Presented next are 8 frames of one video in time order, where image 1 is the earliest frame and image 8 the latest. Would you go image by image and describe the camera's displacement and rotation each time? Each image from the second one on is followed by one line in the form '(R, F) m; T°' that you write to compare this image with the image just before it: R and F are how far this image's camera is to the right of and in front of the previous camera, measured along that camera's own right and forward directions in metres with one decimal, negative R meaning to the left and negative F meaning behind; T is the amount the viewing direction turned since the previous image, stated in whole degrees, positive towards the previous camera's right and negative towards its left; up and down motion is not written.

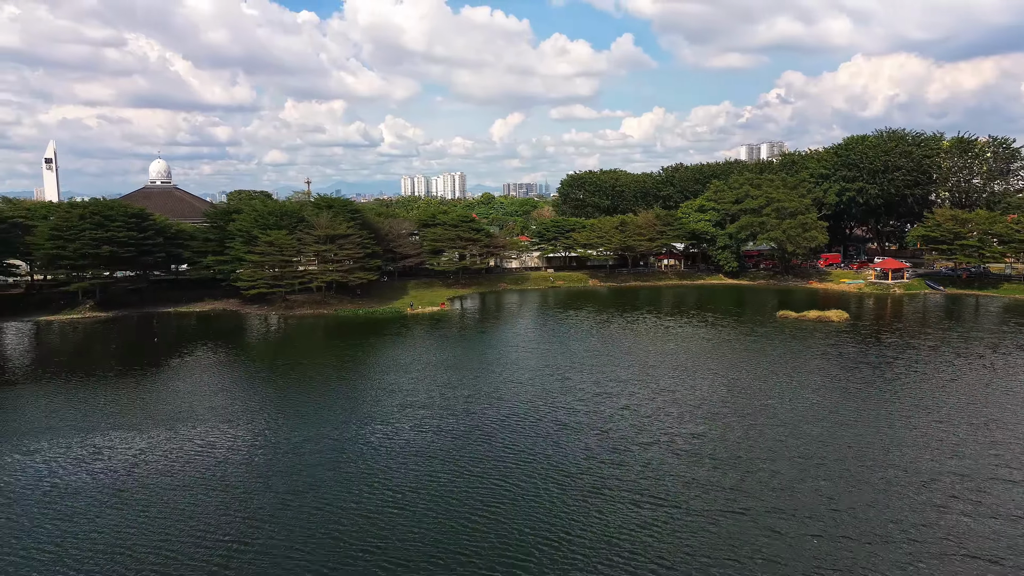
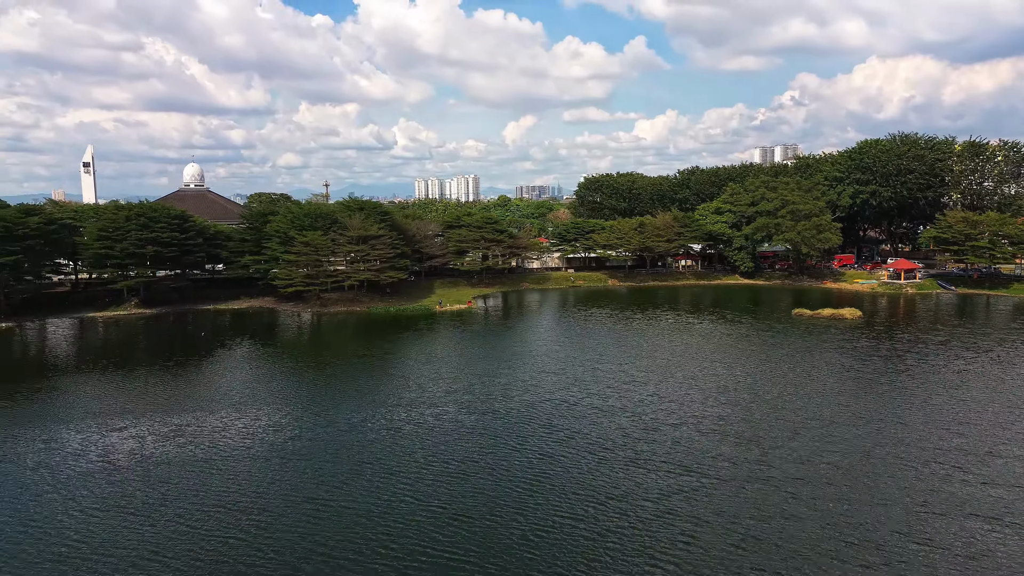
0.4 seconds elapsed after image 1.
(-0.6, -1.7) m; -1°
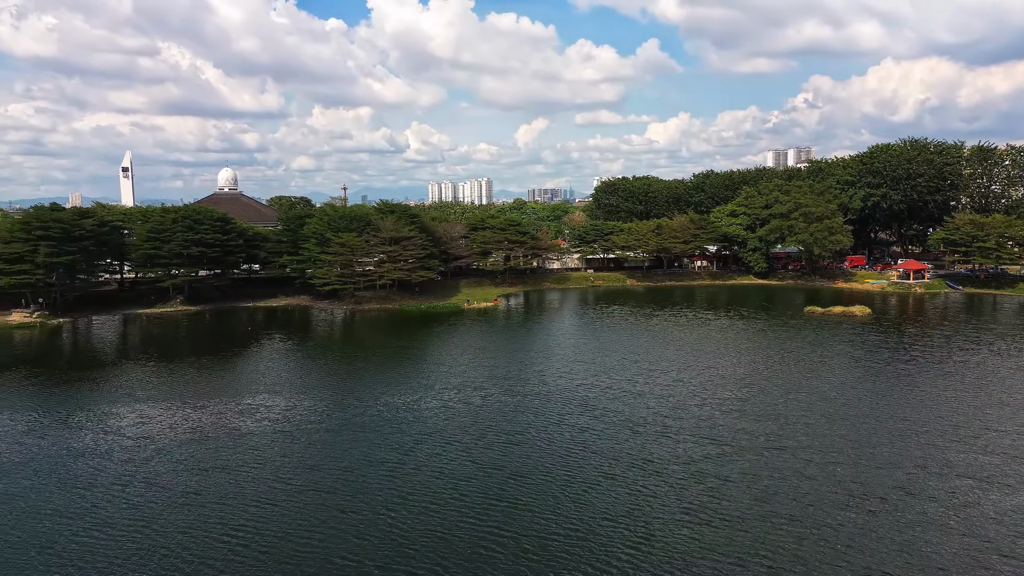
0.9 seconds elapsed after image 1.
(-0.7, -2.1) m; -1°
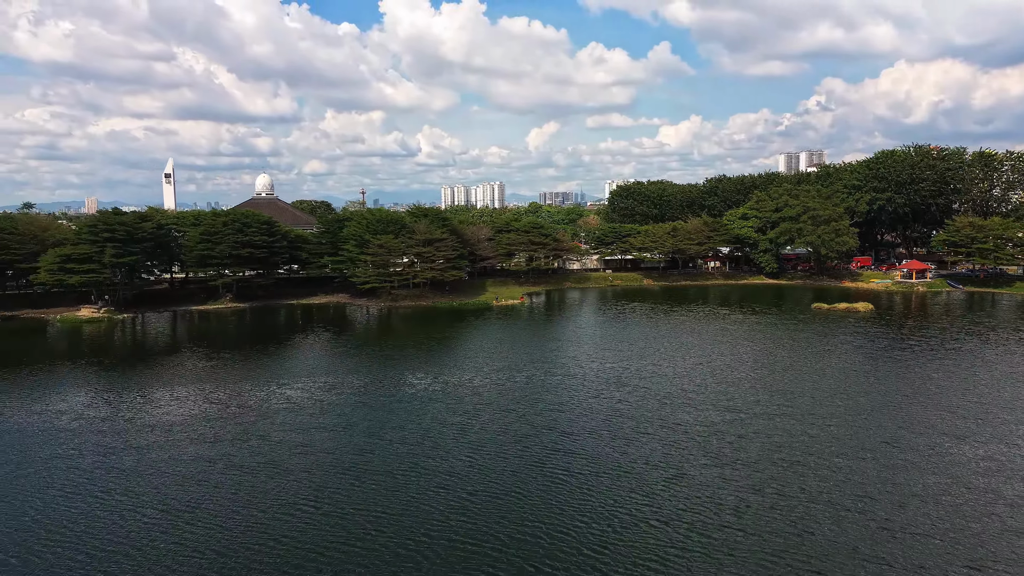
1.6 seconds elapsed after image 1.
(-0.9, -3.1) m; -1°
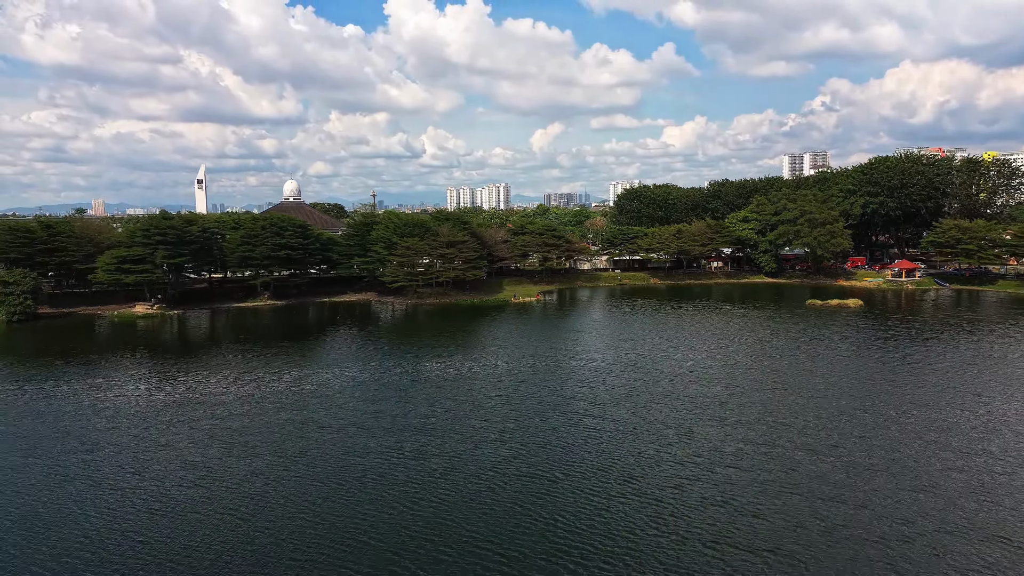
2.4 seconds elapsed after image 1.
(-0.8, -3.7) m; 0°
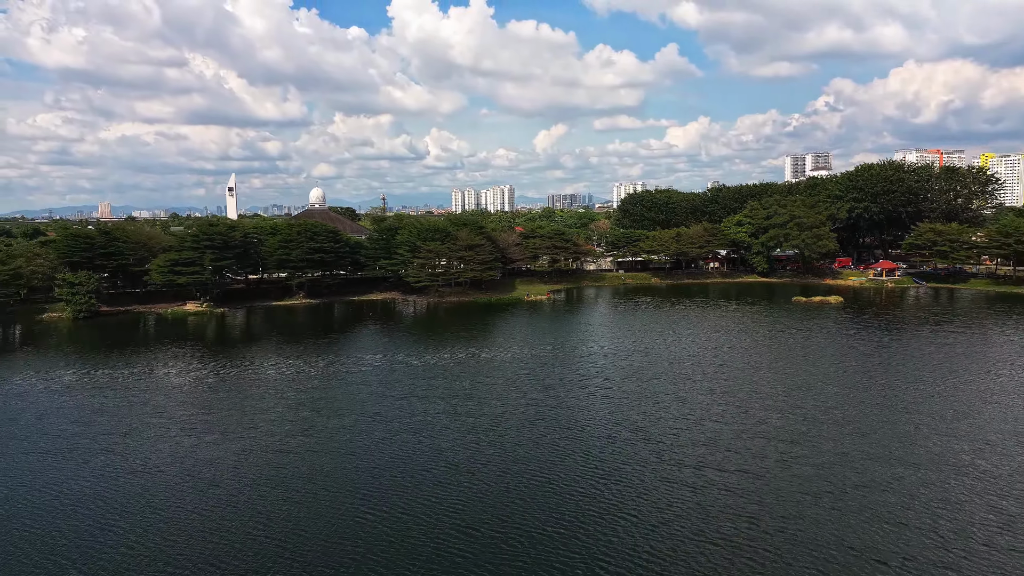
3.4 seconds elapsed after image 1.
(-0.6, -4.8) m; 0°
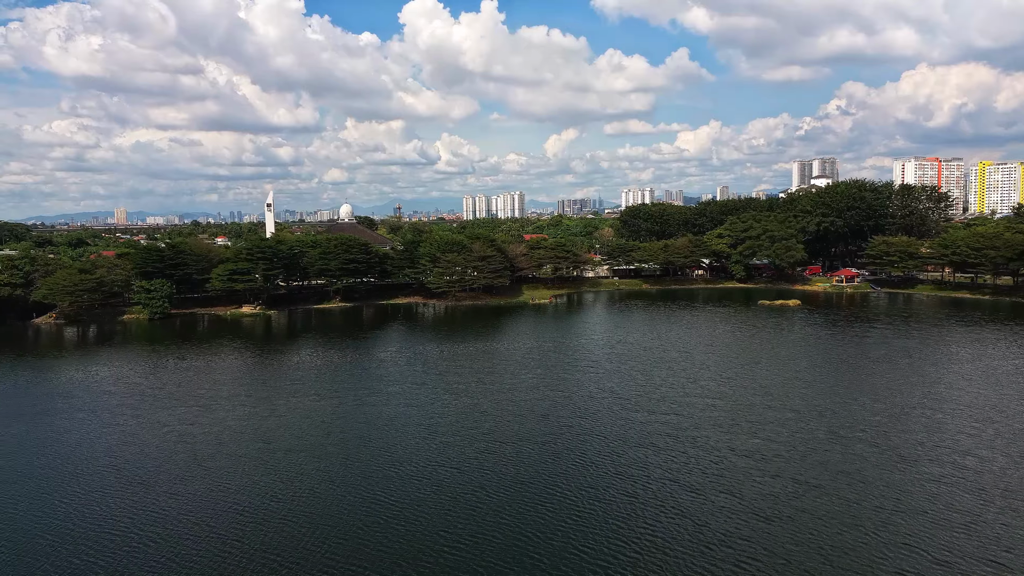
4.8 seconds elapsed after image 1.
(+0.3, -8.7) m; -1°
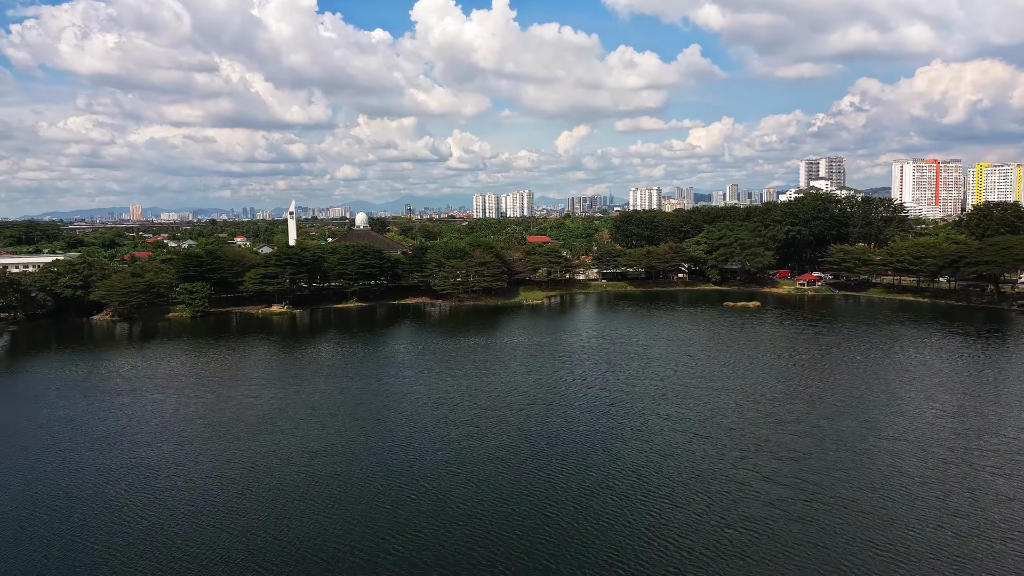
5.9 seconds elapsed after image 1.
(+1.3, -8.2) m; -1°
